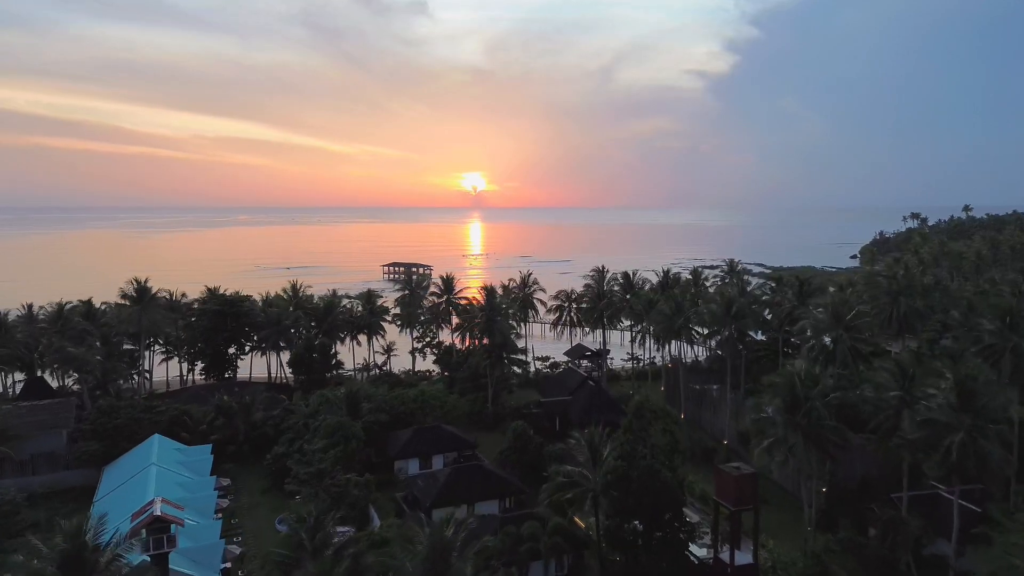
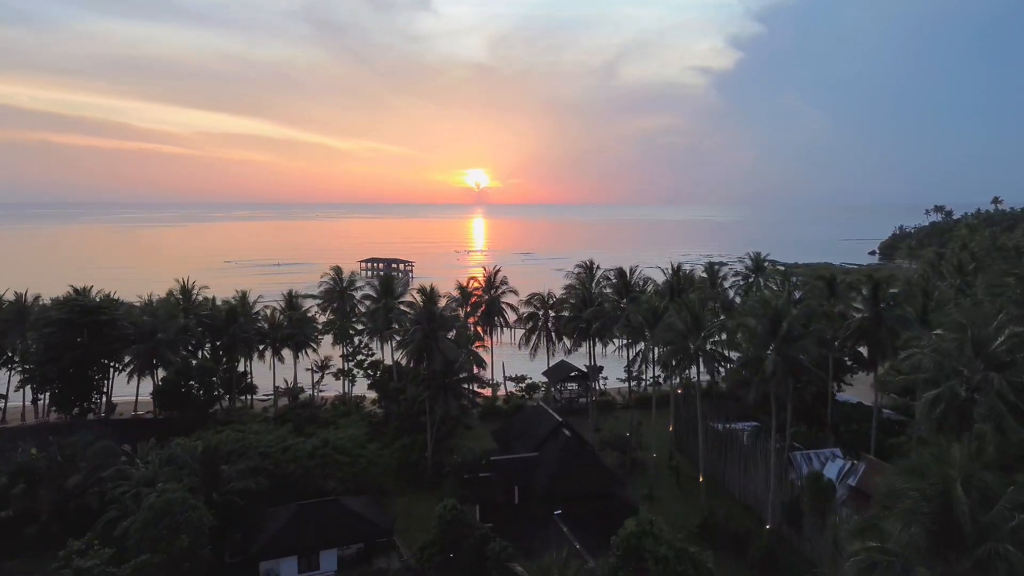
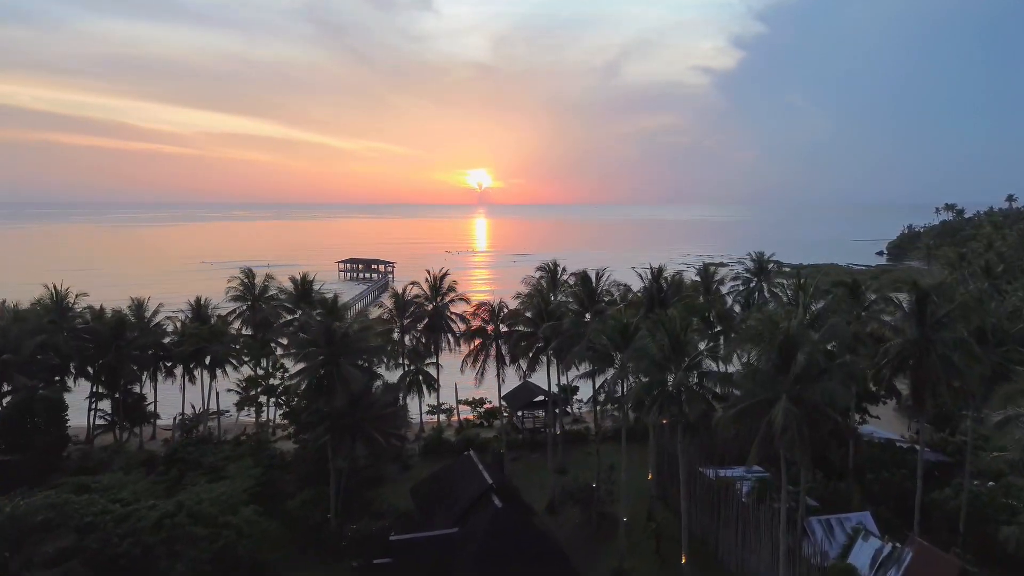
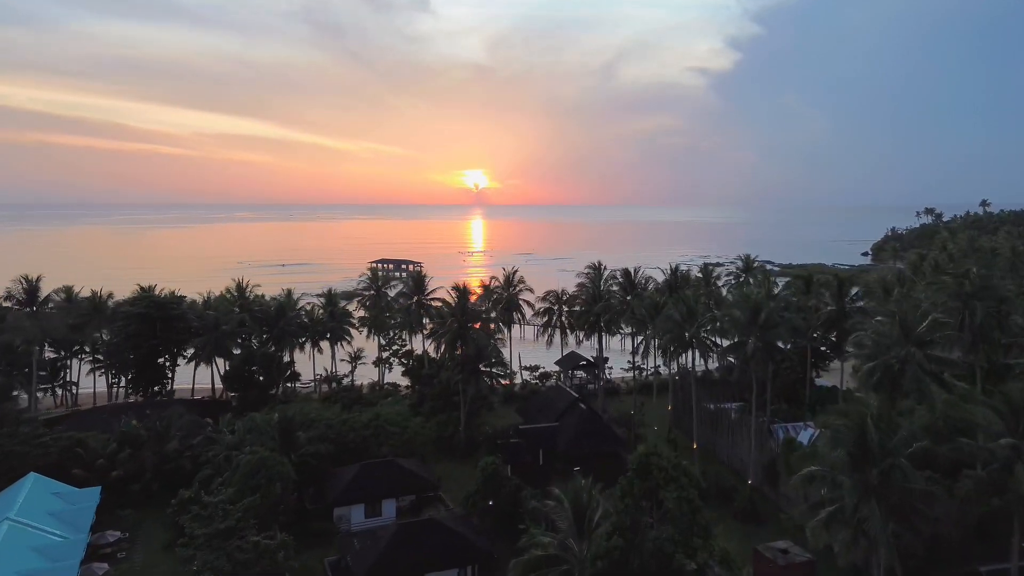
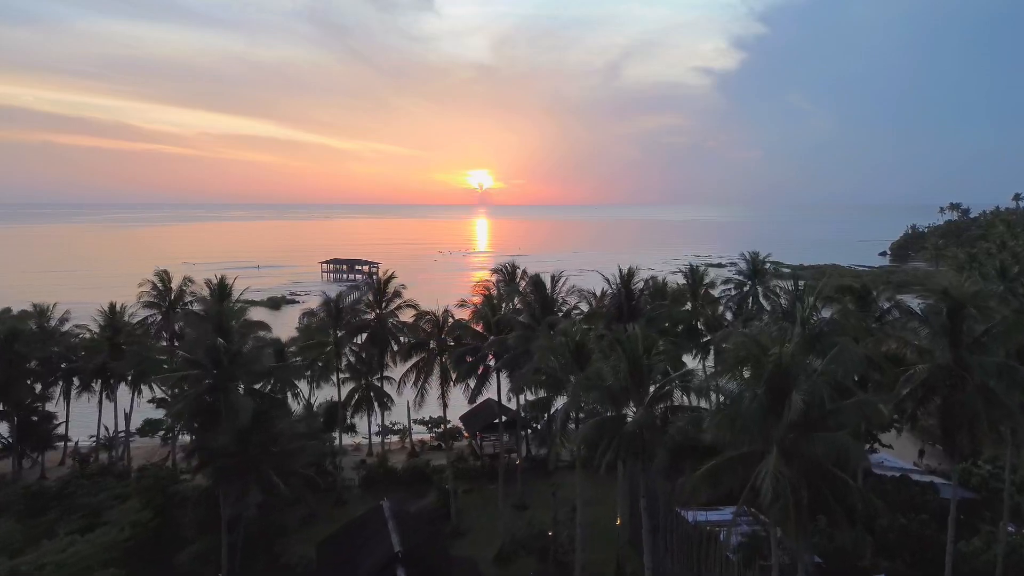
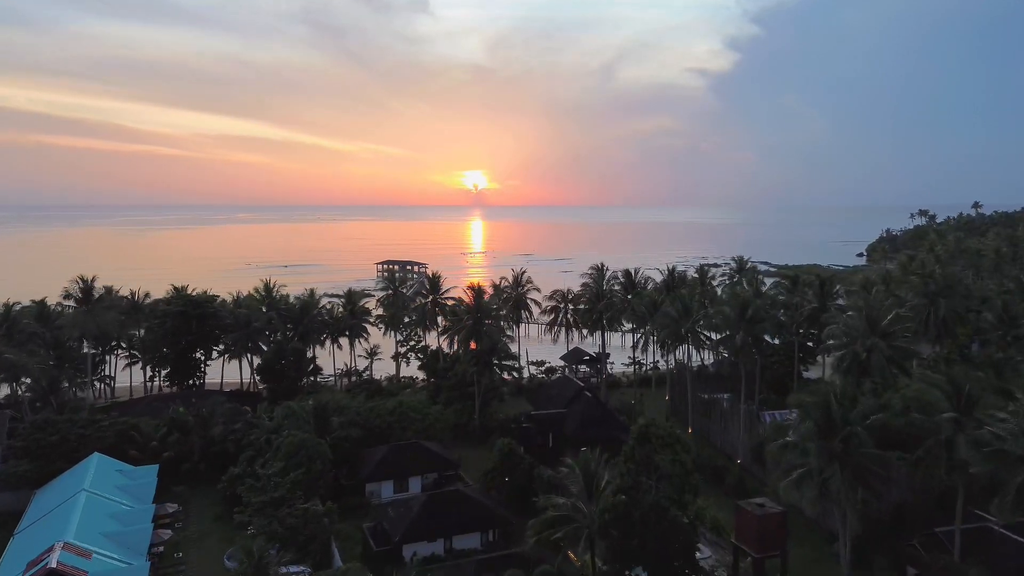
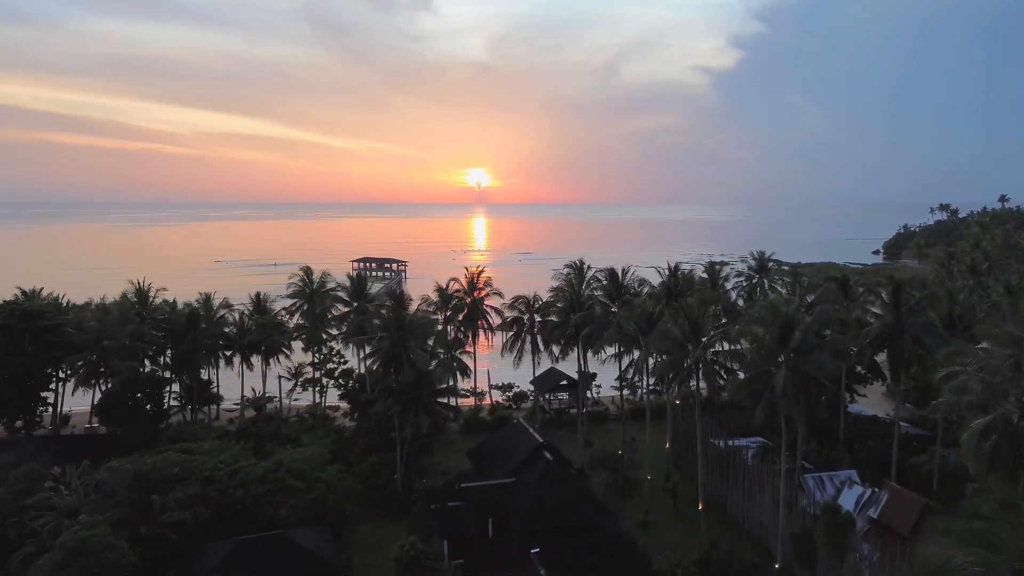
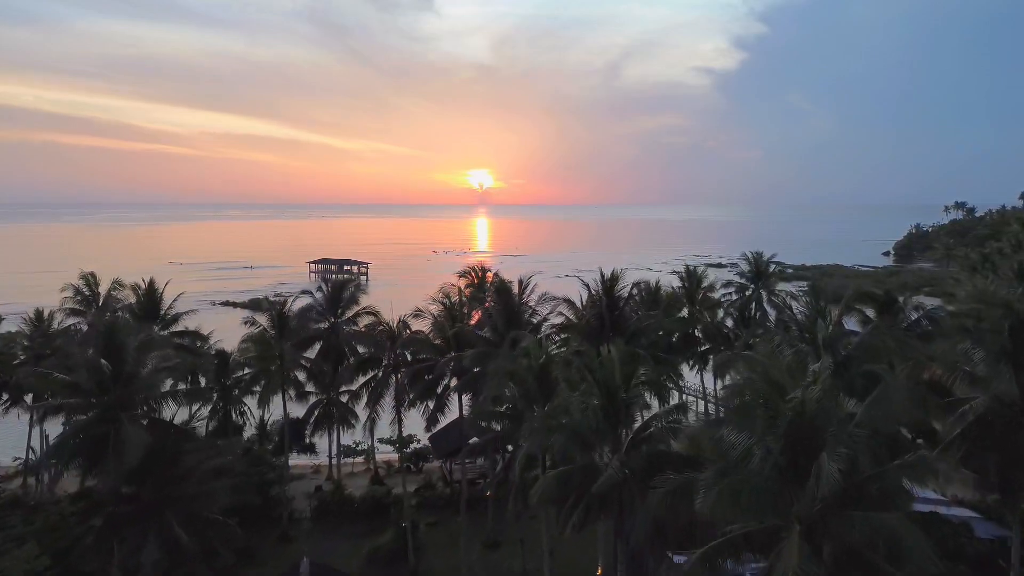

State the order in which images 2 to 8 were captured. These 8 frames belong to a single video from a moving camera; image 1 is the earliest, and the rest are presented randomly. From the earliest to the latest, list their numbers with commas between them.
6, 4, 2, 7, 3, 5, 8
